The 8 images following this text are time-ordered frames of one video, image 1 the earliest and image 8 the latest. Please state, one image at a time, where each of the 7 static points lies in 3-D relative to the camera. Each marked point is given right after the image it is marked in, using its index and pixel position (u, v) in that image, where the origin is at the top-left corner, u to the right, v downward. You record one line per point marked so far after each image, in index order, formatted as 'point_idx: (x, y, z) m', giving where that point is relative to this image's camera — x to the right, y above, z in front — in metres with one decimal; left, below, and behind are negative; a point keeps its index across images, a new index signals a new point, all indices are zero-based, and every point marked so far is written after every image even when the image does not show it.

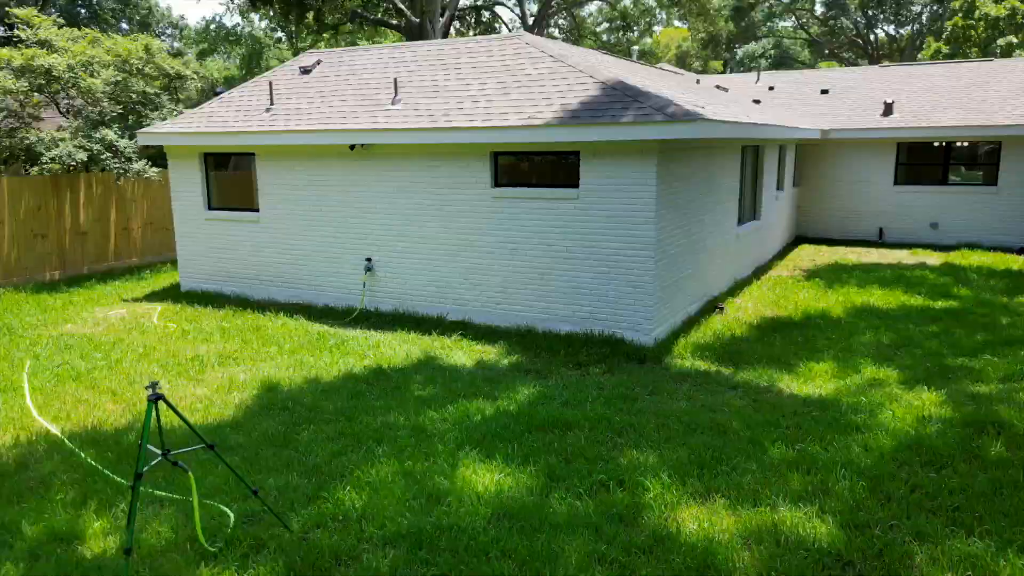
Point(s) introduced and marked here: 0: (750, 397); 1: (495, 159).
0: (+1.8, -0.8, +5.6) m
1: (-0.1, +1.3, +7.6) m
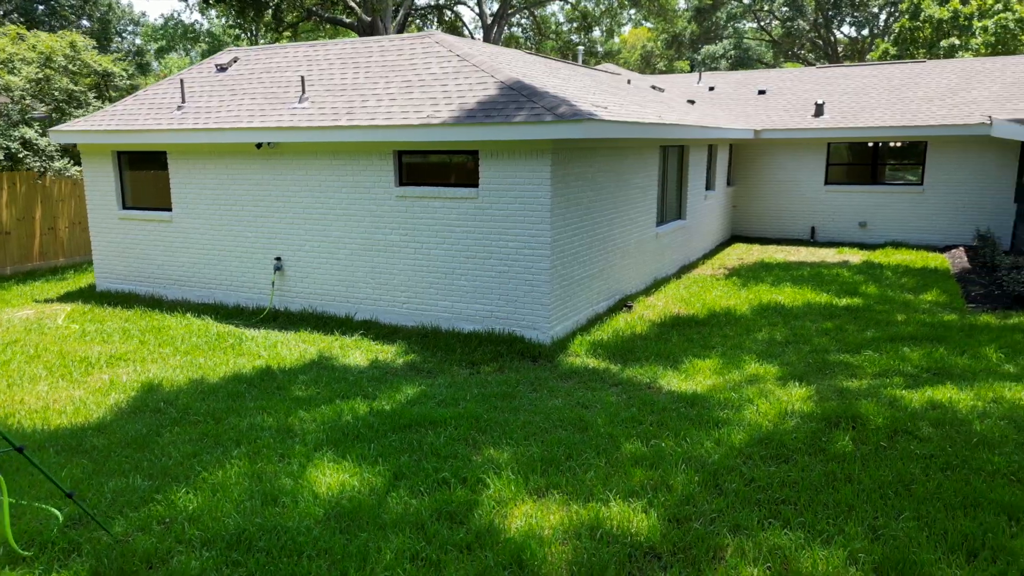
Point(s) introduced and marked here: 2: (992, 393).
0: (+0.9, -0.8, +5.6) m
1: (-1.1, +1.3, +7.6) m
2: (+3.5, -0.8, +5.4) m
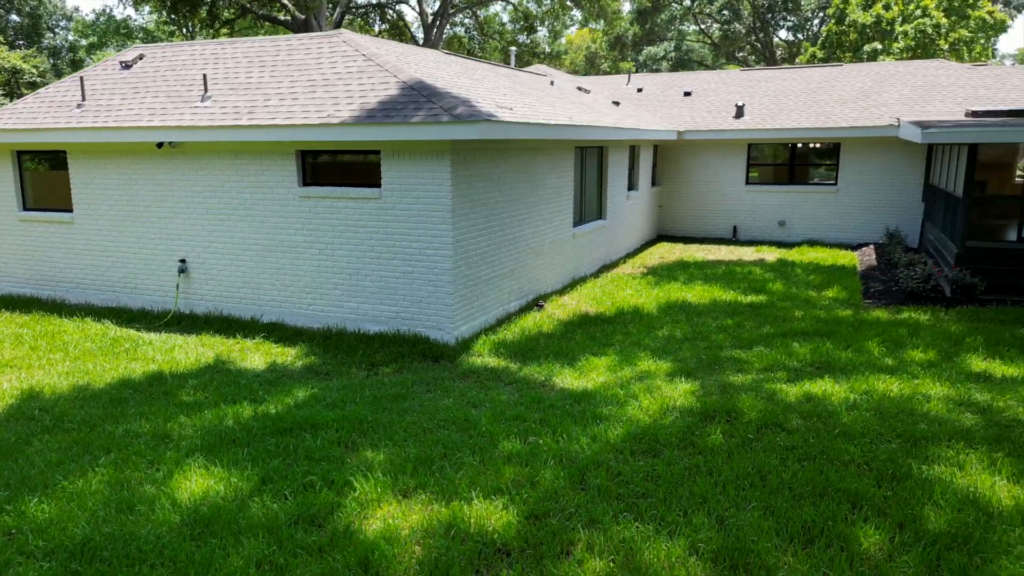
0: (+0.1, -0.8, +5.7) m
1: (-2.1, +1.3, +7.5) m
2: (+2.7, -0.7, +5.7) m
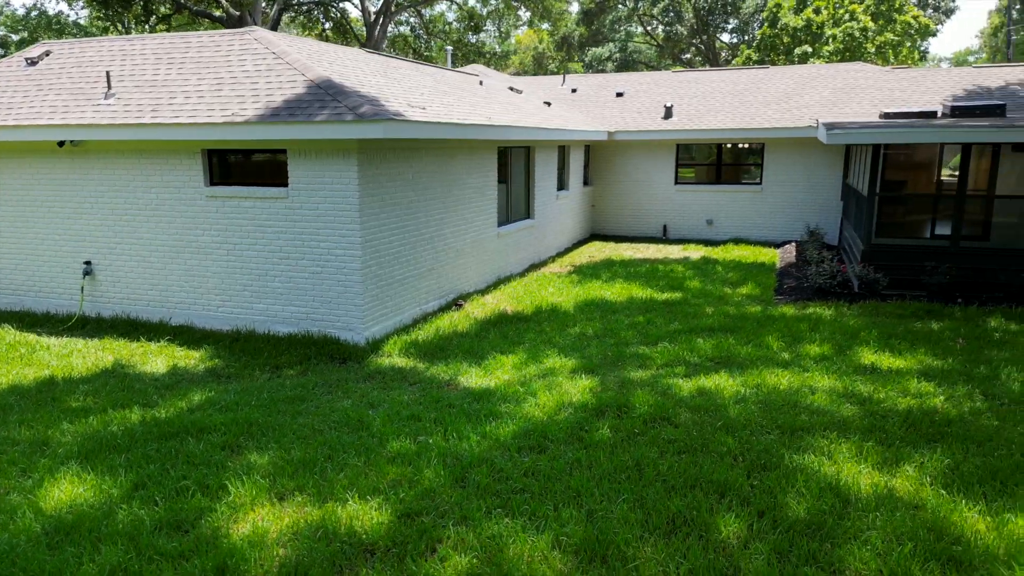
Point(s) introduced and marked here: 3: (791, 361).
0: (-0.7, -0.8, +5.7) m
1: (-2.9, +1.3, +7.4) m
2: (+1.9, -0.7, +5.8) m
3: (+2.4, -0.6, +6.3) m
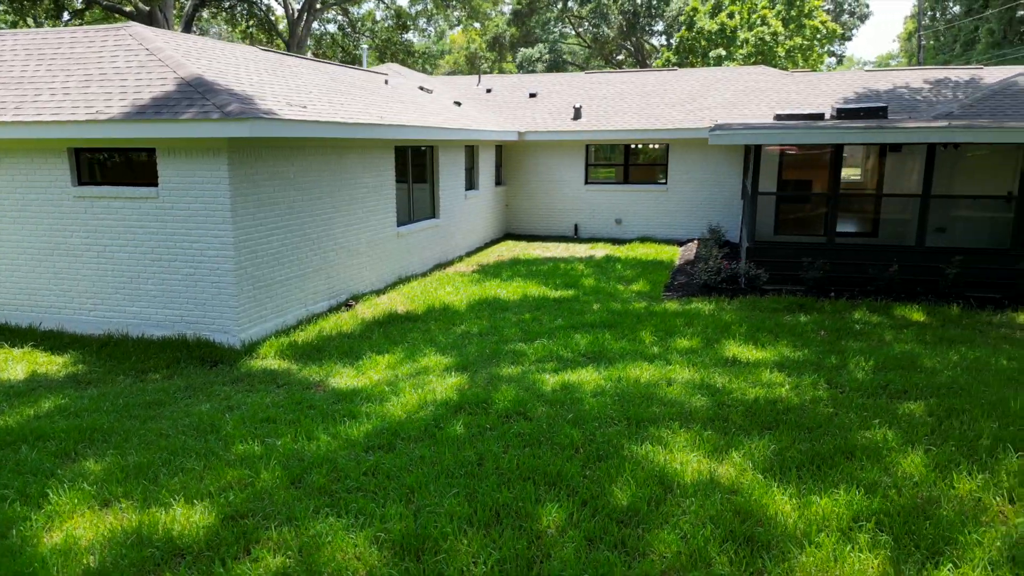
0: (-1.7, -0.8, +5.6) m
1: (-4.1, +1.3, +7.1) m
2: (+0.9, -0.7, +6.0) m
3: (+1.3, -0.6, +6.5) m
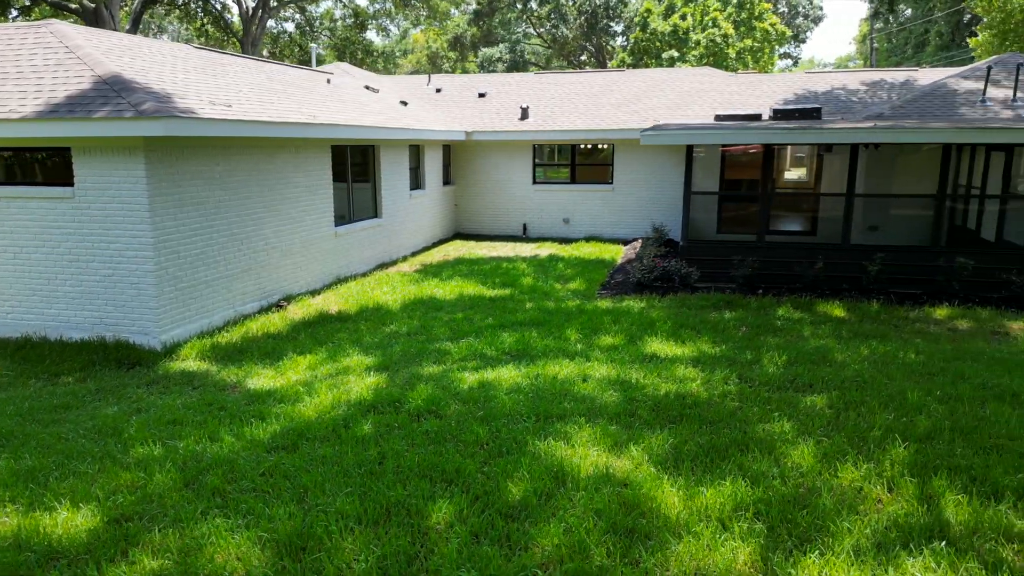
0: (-2.4, -0.8, +5.6) m
1: (-4.8, +1.2, +7.0) m
2: (+0.2, -0.7, +6.0) m
3: (+0.6, -0.6, +6.6) m
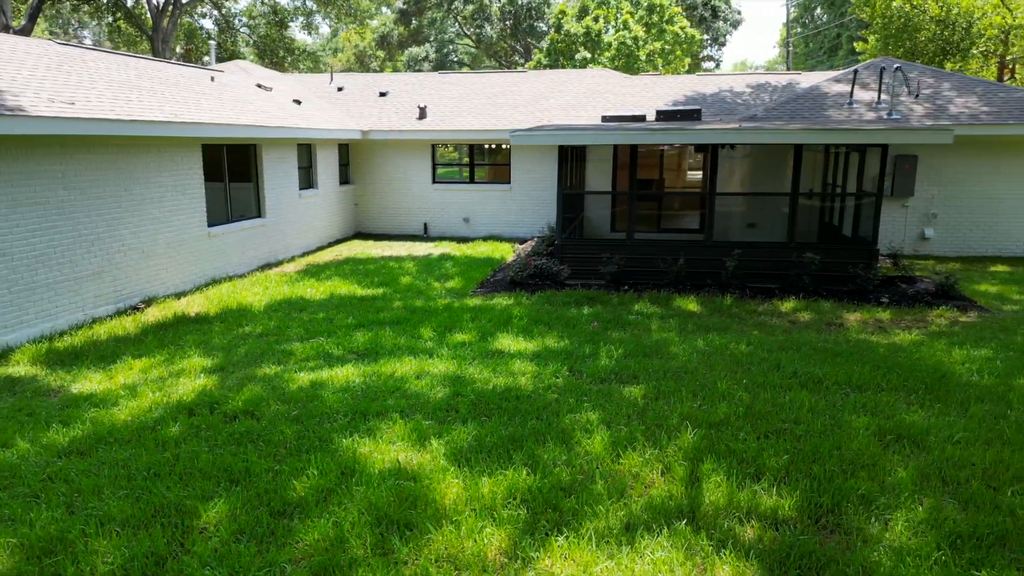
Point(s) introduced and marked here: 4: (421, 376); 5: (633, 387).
0: (-3.6, -0.8, +5.4) m
1: (-6.2, +1.2, +6.6) m
2: (-1.1, -0.7, +6.0) m
3: (-0.8, -0.5, +6.6) m
4: (-0.7, -0.7, +5.8) m
5: (+0.9, -0.7, +5.6) m
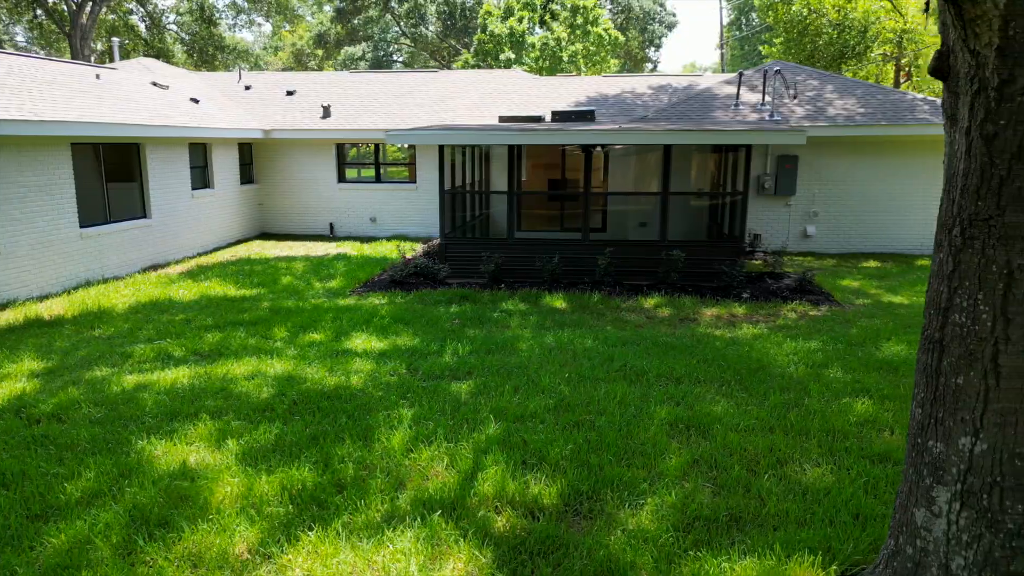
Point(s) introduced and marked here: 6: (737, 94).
0: (-4.9, -0.9, +5.2) m
1: (-7.6, +1.1, +6.2) m
2: (-2.4, -0.7, +6.0) m
3: (-2.1, -0.5, +6.6) m
4: (-2.0, -0.7, +5.8) m
5: (-0.4, -0.7, +5.6) m
6: (+3.9, +3.3, +12.7) m
